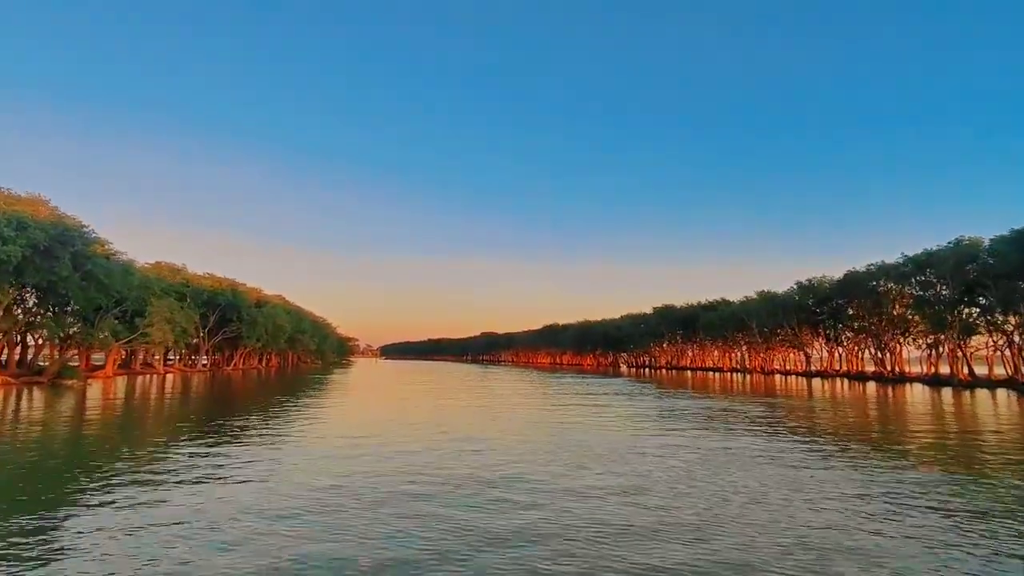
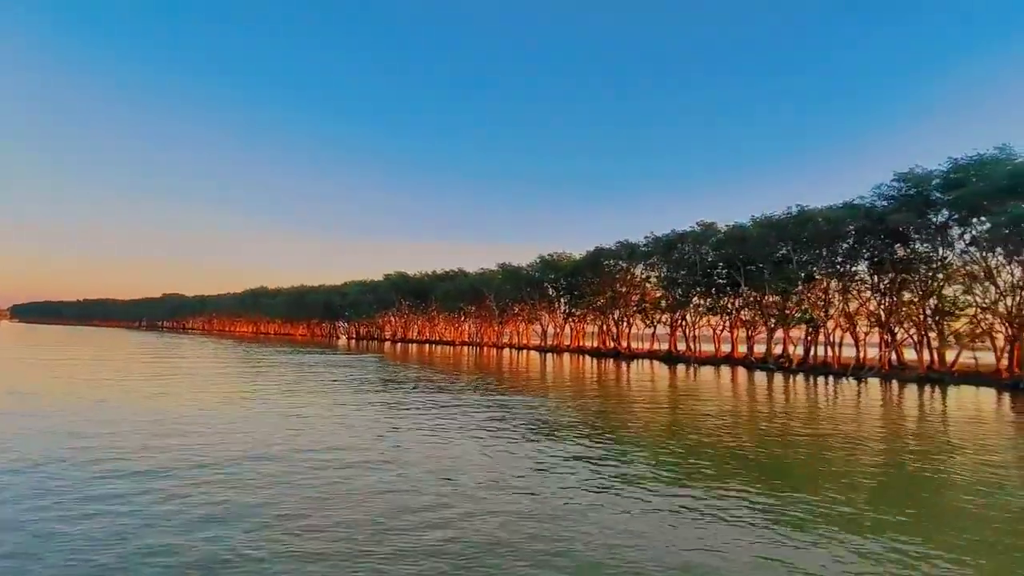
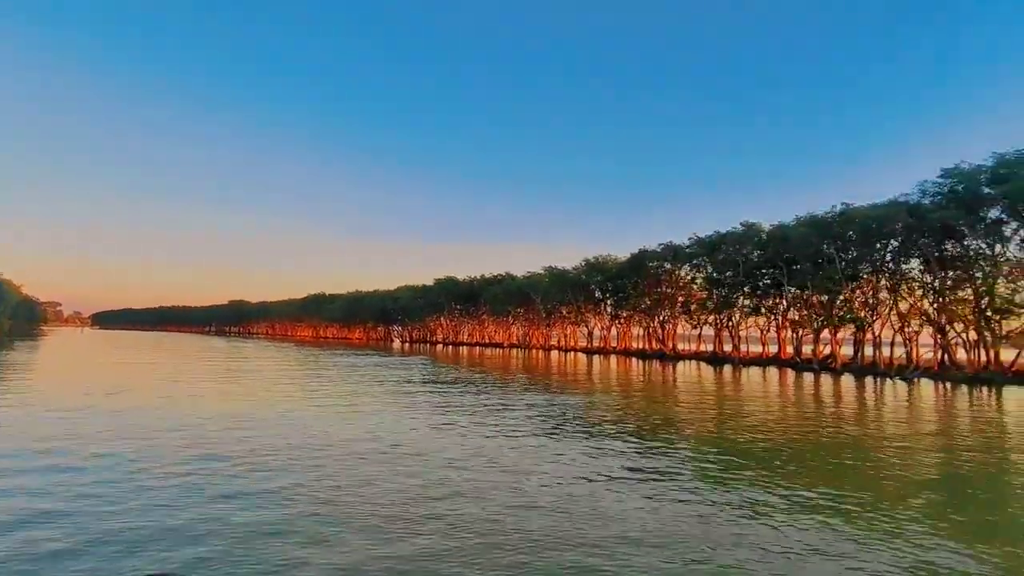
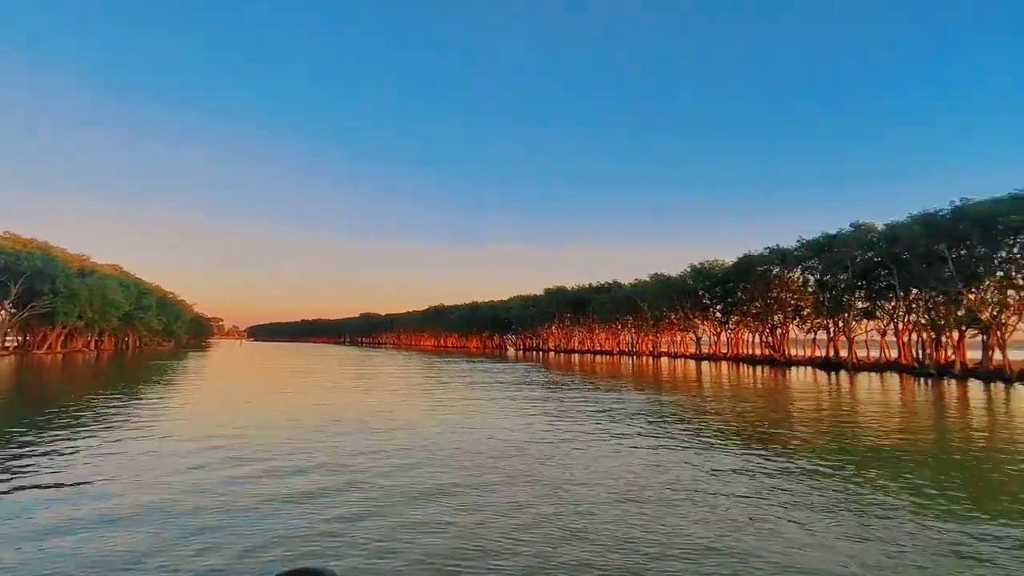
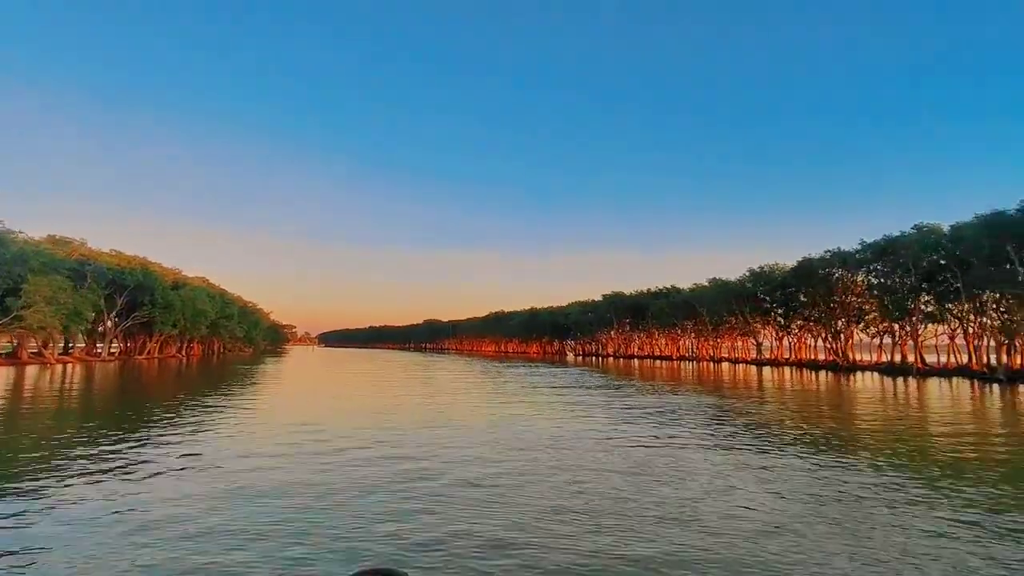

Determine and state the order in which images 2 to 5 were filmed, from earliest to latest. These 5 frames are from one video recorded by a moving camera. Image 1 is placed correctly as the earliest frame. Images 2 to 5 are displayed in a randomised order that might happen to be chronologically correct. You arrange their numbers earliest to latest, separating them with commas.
5, 4, 3, 2
